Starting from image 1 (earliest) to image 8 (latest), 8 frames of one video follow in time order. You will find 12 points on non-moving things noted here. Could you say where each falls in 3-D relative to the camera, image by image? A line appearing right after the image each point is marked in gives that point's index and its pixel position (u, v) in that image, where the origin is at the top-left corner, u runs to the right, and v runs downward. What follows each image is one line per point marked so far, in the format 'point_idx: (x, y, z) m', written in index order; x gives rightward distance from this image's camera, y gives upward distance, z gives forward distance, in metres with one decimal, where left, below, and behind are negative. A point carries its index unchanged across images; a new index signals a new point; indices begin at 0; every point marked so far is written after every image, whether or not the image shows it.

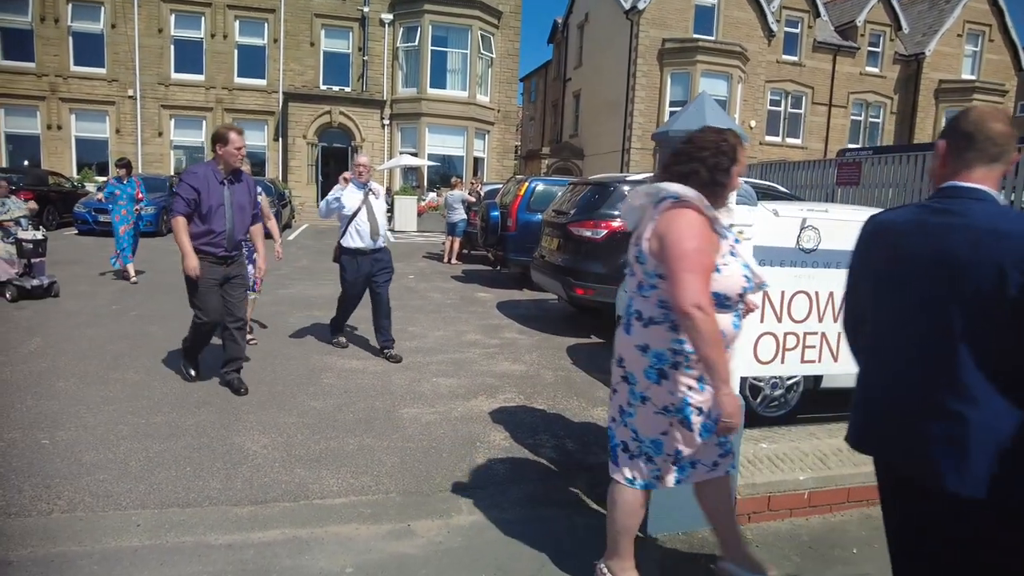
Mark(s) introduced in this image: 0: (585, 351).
0: (+0.8, -0.6, +6.6) m
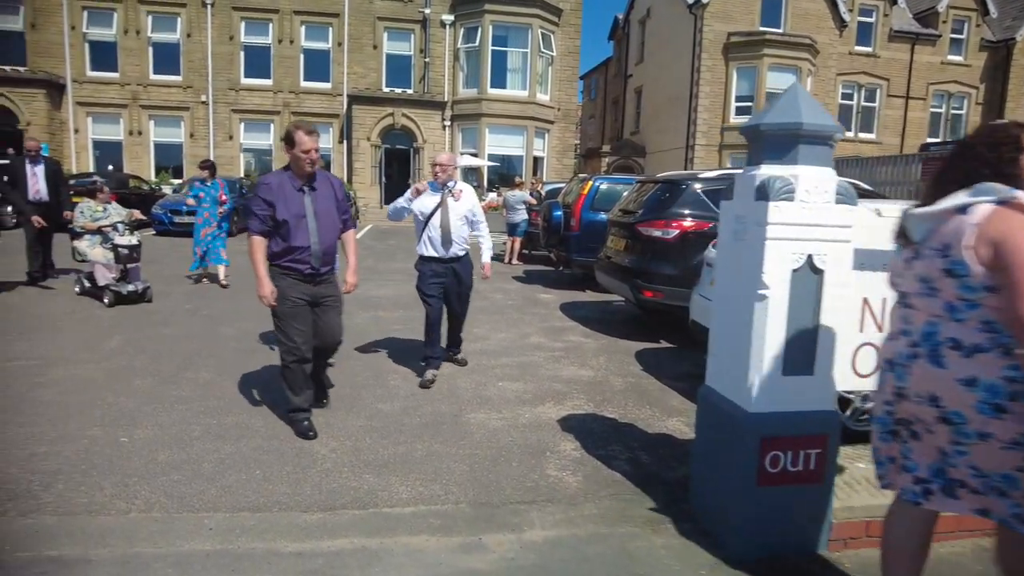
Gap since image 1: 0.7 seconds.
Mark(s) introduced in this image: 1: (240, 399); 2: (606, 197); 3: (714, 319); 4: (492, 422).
0: (+1.4, -0.7, +6.3) m
1: (-2.0, -0.8, +5.0) m
2: (+1.5, +1.4, +10.4) m
3: (+1.0, -0.2, +3.3) m
4: (-0.1, -0.9, +4.6) m
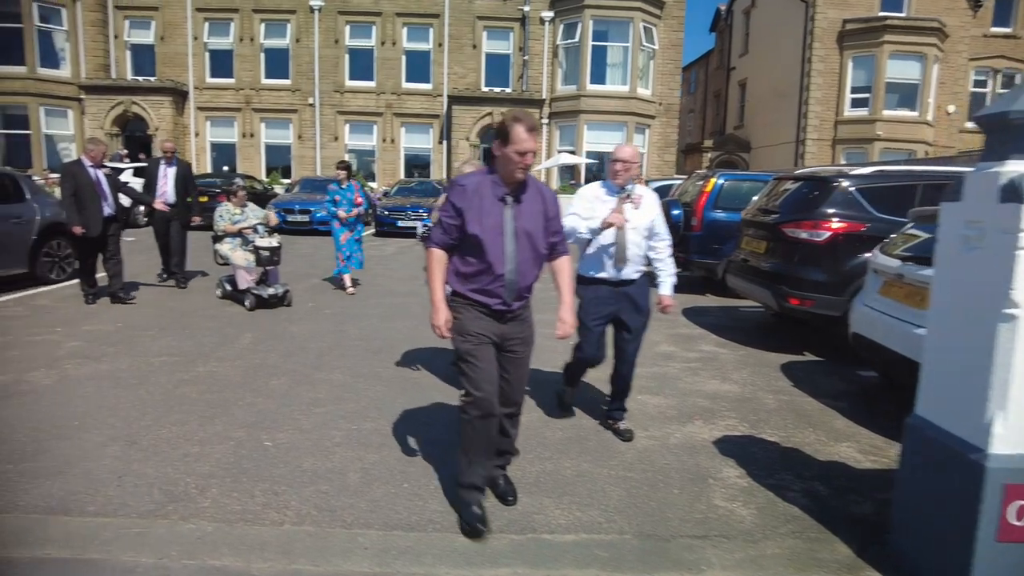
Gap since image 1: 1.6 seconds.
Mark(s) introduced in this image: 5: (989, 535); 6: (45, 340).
0: (+2.5, -0.7, +5.8) m
1: (-1.0, -0.8, +4.9) m
2: (+3.2, +1.4, +9.8) m
3: (+1.8, -0.2, +2.9) m
4: (+0.8, -1.0, +4.2) m
5: (+1.8, -0.9, +2.5) m
6: (-4.5, -0.5, +6.5) m
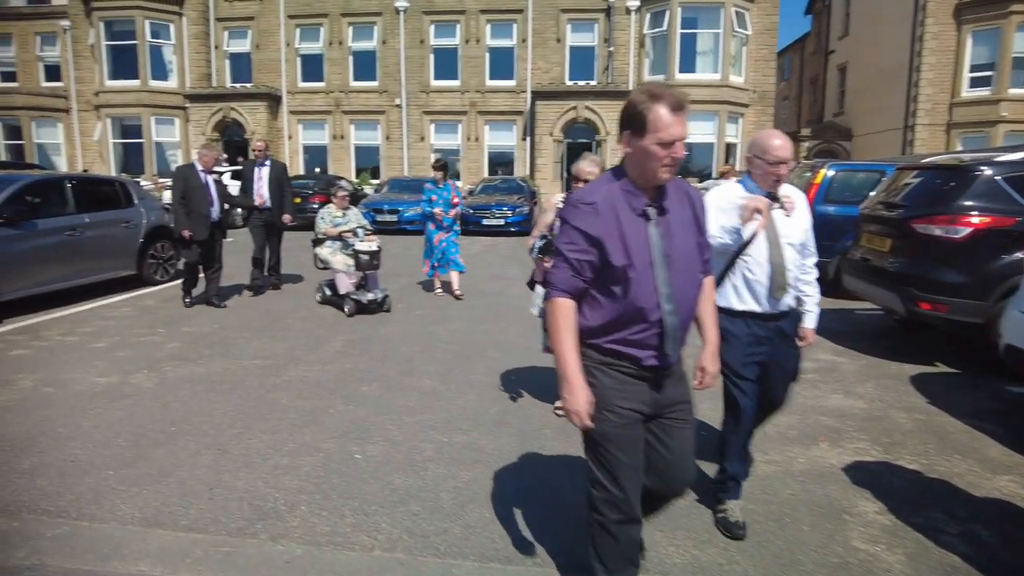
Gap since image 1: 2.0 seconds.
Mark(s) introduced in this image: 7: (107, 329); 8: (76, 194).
0: (+3.3, -0.8, +5.1) m
1: (-0.3, -0.9, +4.7) m
2: (+4.4, +1.4, +9.0) m
3: (+2.2, -0.3, +2.3) m
4: (+1.4, -1.0, +3.8) m
5: (+2.2, -1.0, +2.0) m
6: (-3.6, -0.5, +6.7) m
7: (-4.3, -0.4, +7.2) m
8: (-5.7, +1.2, +8.7) m
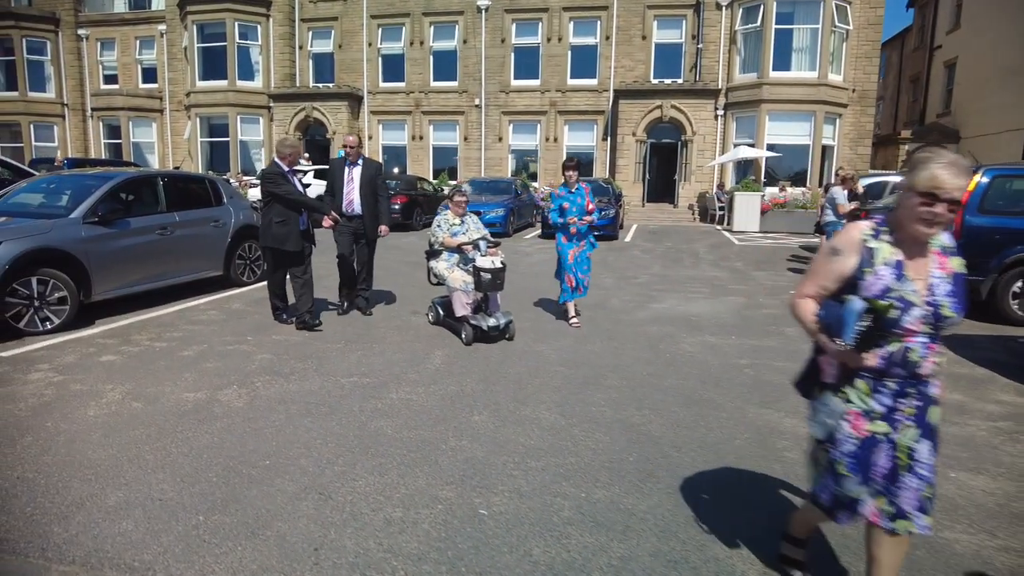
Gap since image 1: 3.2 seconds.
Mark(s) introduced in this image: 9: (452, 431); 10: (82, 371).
0: (+4.2, -1.0, +4.1) m
1: (+0.5, -1.0, +4.0) m
2: (+5.7, +1.1, +7.8) m
3: (+2.8, -0.5, +1.4) m
4: (+2.1, -1.2, +2.9) m
5: (+2.7, -1.2, +1.0) m
6: (-2.5, -0.6, +6.2) m
7: (-3.2, -0.5, +6.8) m
8: (-4.4, +1.2, +8.5) m
9: (-0.4, -1.0, +4.4) m
10: (-3.6, -0.7, +5.7) m
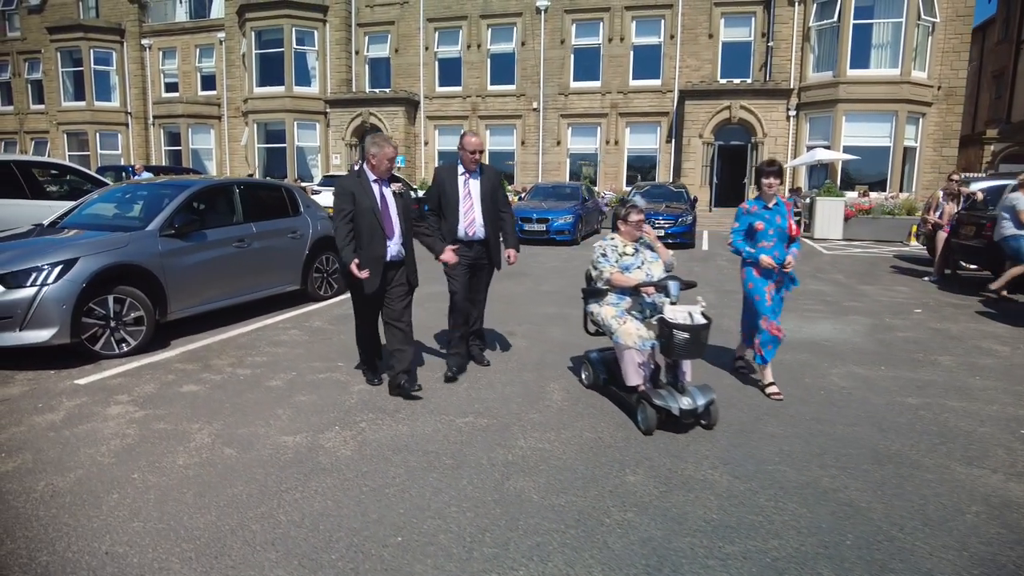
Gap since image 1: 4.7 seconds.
0: (+5.1, -1.2, +3.0) m
1: (+1.4, -1.2, +3.1) m
2: (+6.8, +0.8, +6.6) m
3: (+3.5, -0.7, +0.4) m
4: (+3.0, -1.4, +2.0) m
5: (+3.4, -1.3, +0.1) m
6: (-1.5, -0.8, +5.6) m
7: (-2.1, -0.7, +6.2) m
8: (-3.2, +1.0, +7.9) m
9: (+0.5, -1.1, +3.6) m
10: (-2.6, -0.9, +5.1) m
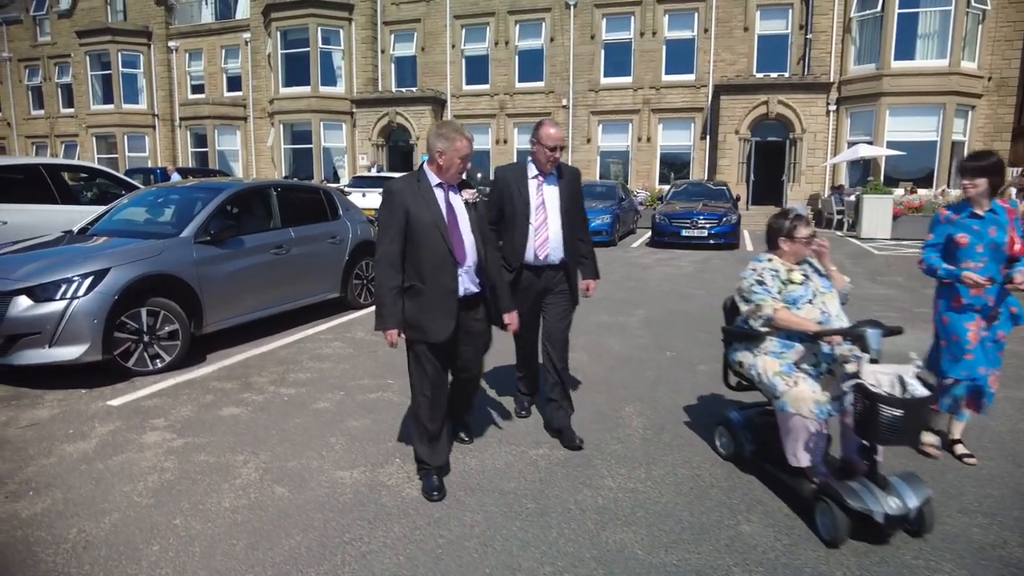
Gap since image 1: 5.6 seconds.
0: (+5.5, -1.3, +2.3) m
1: (+1.9, -1.3, +2.5) m
2: (+7.4, +0.8, +5.9) m
3: (+3.9, -0.7, -0.2) m
4: (+3.4, -1.4, +1.3) m
5: (+3.8, -1.4, -0.6) m
6: (-1.0, -0.9, +5.1) m
7: (-1.6, -0.8, +5.8) m
8: (-2.6, +0.9, +7.5) m
9: (+1.0, -1.2, +3.0) m
10: (-2.1, -1.0, +4.6) m
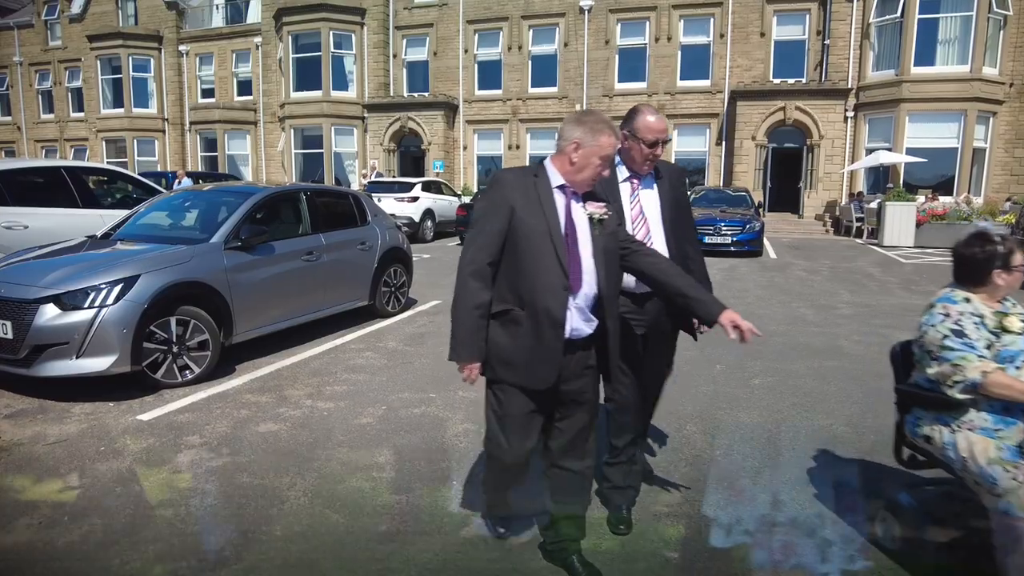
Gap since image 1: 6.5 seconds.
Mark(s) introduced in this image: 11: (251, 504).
0: (+5.9, -1.3, +2.0) m
1: (+2.2, -1.4, +2.2) m
2: (+7.8, +0.7, +5.6) m
3: (+4.3, -0.8, -0.5) m
4: (+3.7, -1.5, +1.0) m
5: (+4.1, -1.5, -0.9) m
6: (-0.6, -0.9, +4.8) m
7: (-1.2, -0.8, +5.5) m
8: (-2.2, +0.8, +7.2) m
9: (+1.3, -1.3, +2.7) m
10: (-1.7, -1.0, +4.3) m
11: (-1.4, -1.2, +3.6) m
